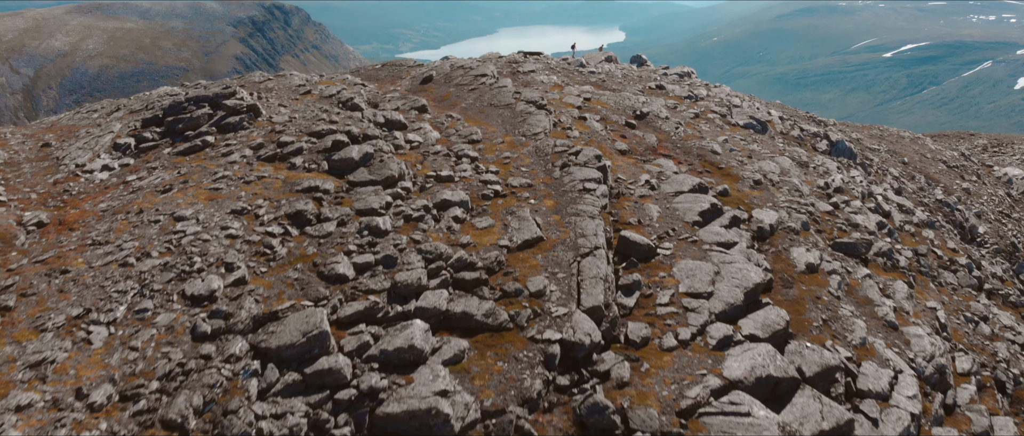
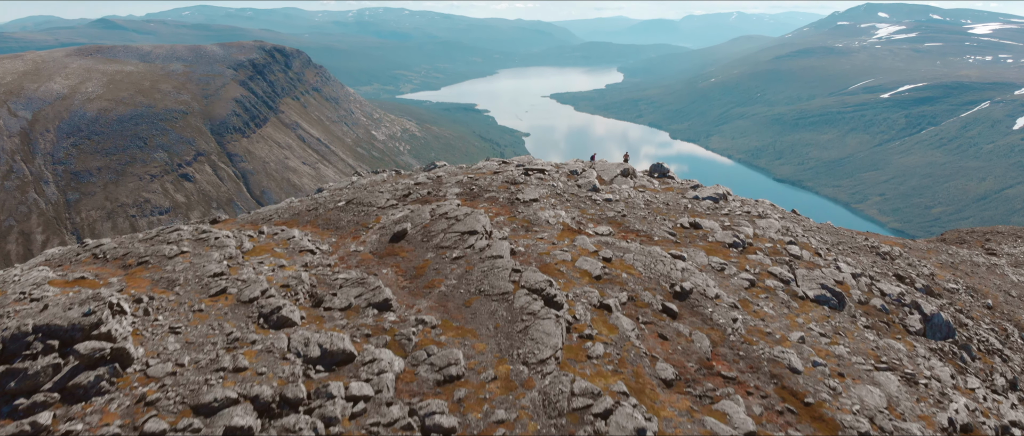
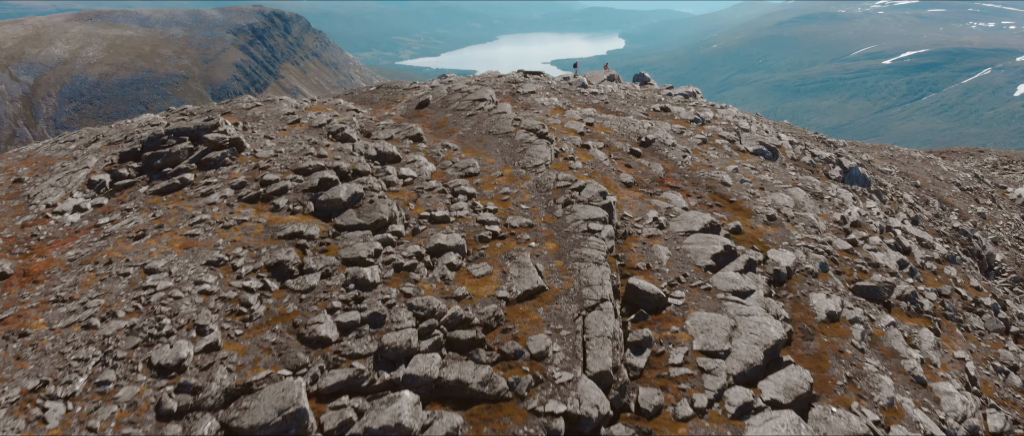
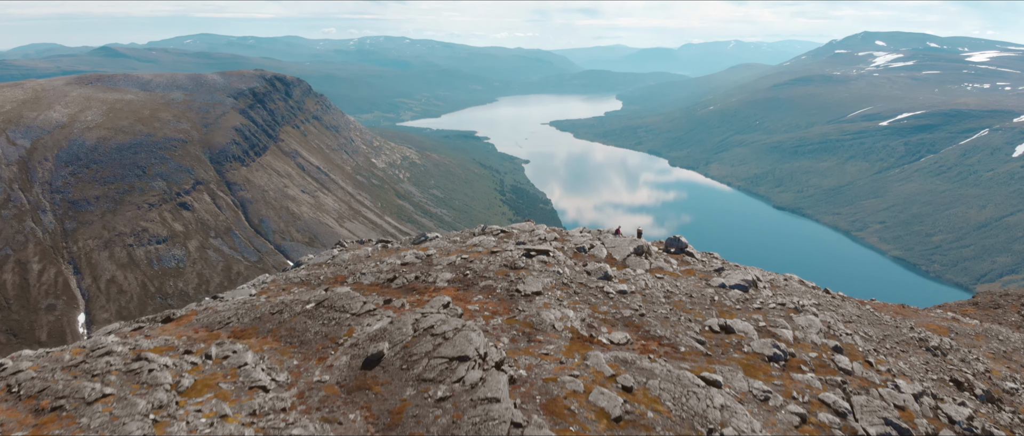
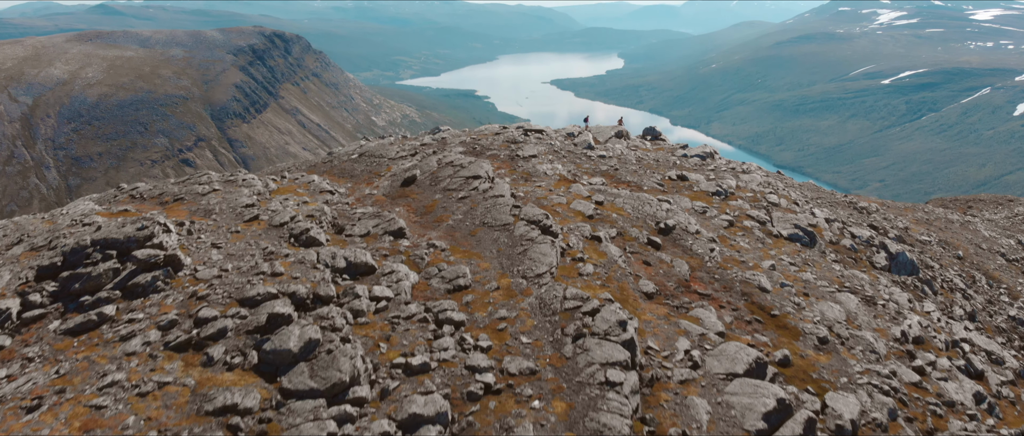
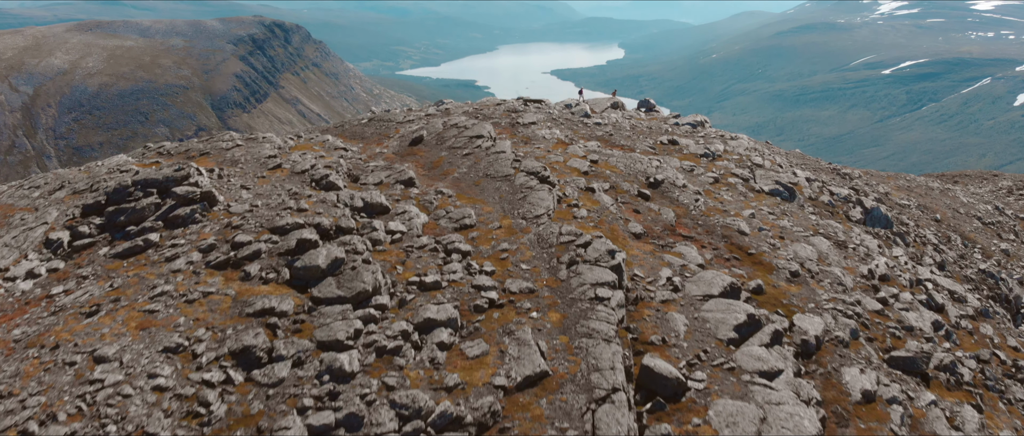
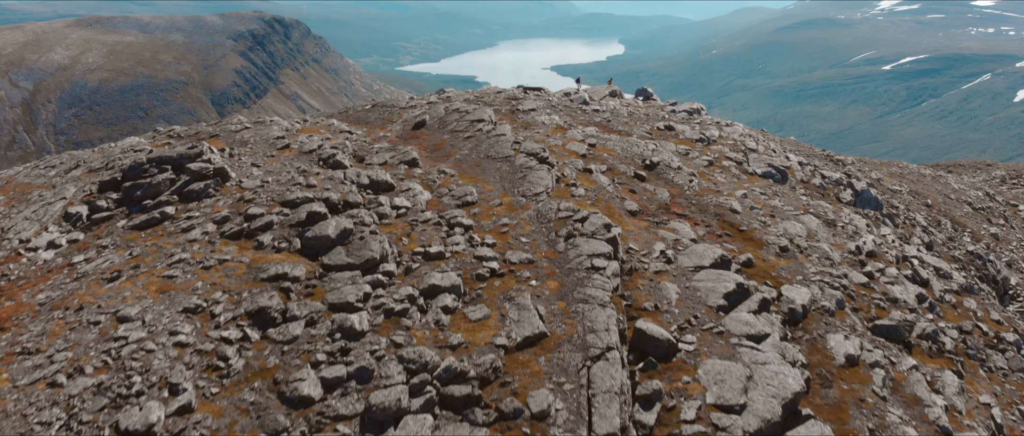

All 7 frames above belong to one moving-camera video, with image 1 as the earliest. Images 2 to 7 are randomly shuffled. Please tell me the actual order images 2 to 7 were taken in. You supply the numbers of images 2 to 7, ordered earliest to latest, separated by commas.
3, 7, 6, 5, 2, 4
